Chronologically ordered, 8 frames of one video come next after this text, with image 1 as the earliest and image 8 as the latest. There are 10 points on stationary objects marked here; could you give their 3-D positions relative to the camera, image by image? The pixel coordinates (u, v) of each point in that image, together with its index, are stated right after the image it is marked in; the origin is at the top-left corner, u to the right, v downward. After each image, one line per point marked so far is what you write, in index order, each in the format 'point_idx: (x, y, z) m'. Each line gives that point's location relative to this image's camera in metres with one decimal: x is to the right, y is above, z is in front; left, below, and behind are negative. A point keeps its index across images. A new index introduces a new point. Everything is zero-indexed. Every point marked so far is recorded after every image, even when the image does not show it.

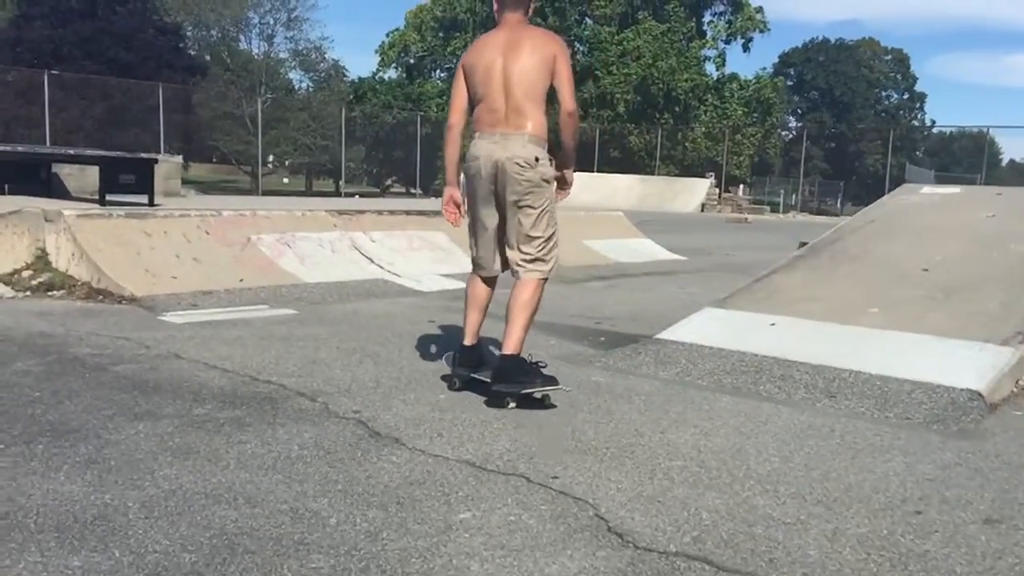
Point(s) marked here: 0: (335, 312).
0: (-1.3, -0.2, +7.4) m
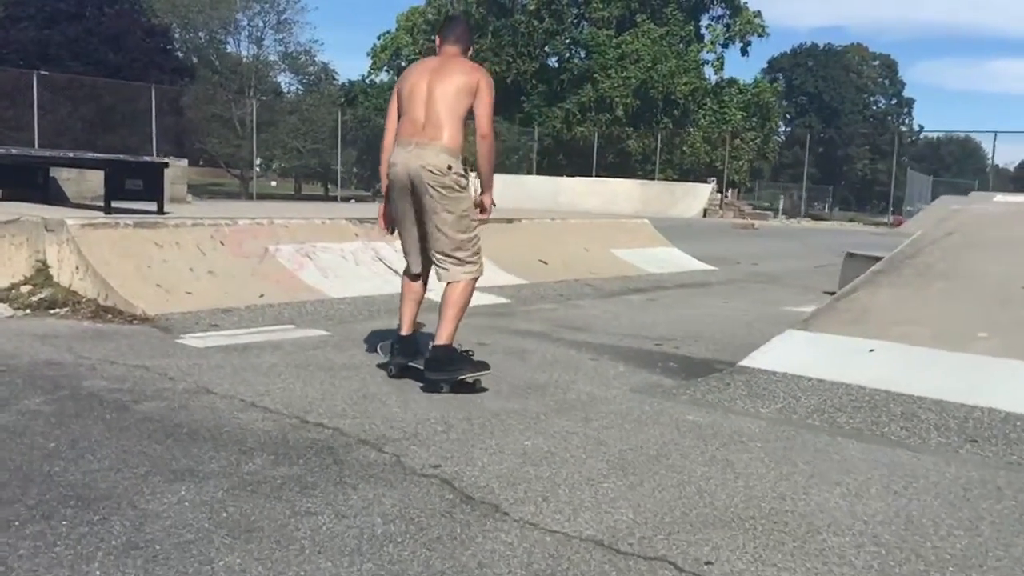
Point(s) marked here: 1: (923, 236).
0: (-1.0, -0.3, +6.7) m
1: (+3.1, +0.4, +7.5) m
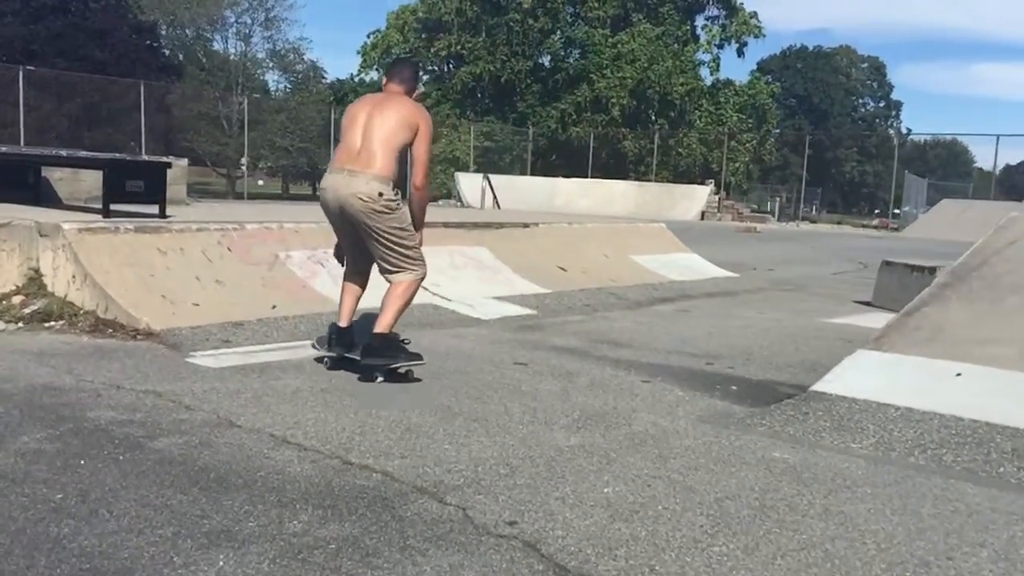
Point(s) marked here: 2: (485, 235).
0: (-0.7, -0.4, +6.1) m
1: (+3.4, +0.3, +7.0) m
2: (-0.2, +0.5, +10.0) m
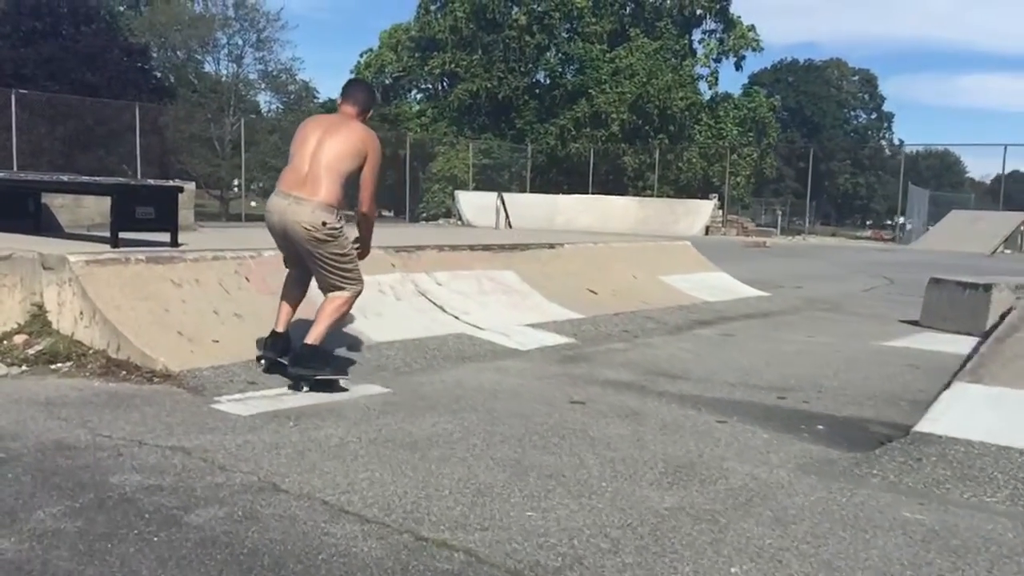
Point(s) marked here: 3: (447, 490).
0: (-0.4, -0.6, +5.6) m
1: (+3.7, +0.2, +6.5) m
2: (0.0, +0.3, +9.5) m
3: (-0.2, -0.7, +3.6) m
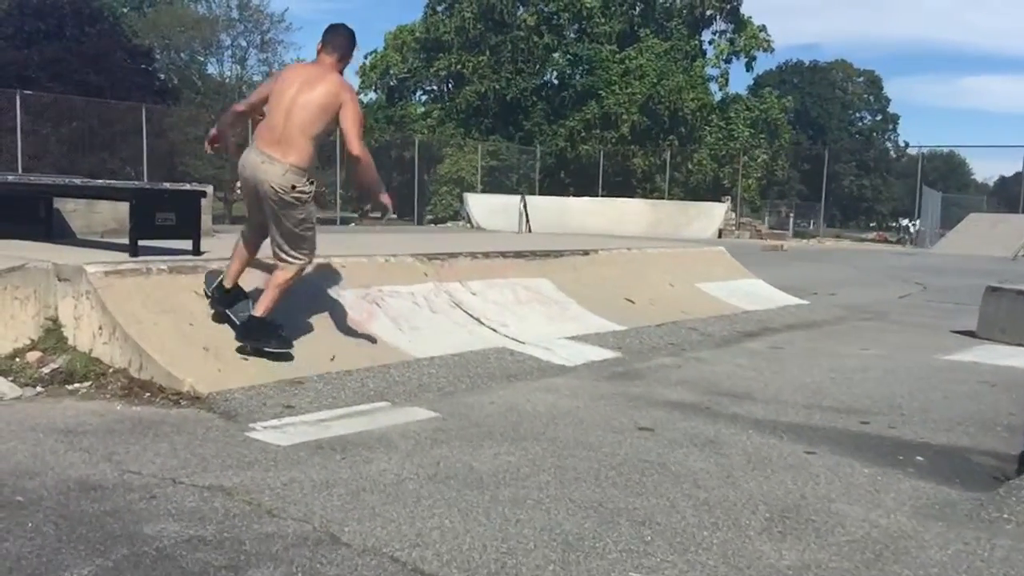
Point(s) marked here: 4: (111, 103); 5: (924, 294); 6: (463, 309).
0: (-0.1, -0.6, +5.1) m
1: (+4.0, +0.1, +6.0) m
2: (+0.3, +0.2, +9.0) m
3: (+0.1, -0.8, +3.1) m
4: (-7.7, +3.5, +18.5) m
5: (+5.7, -0.1, +13.6) m
6: (-0.4, -0.2, +7.5) m
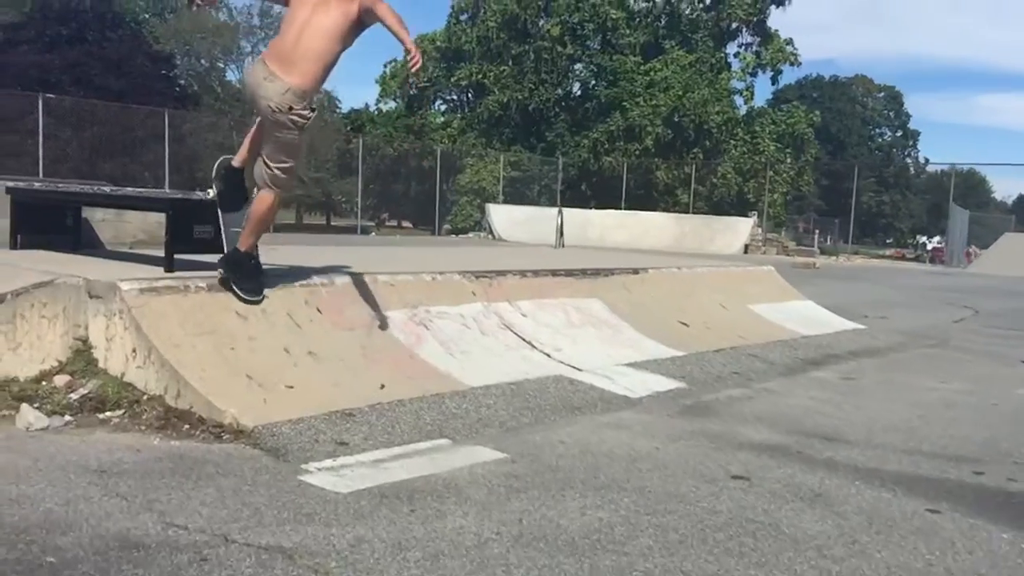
0: (+0.2, -0.8, +4.7) m
1: (+4.3, -0.1, +5.5) m
2: (+0.8, 0.0, +8.6) m
3: (+0.4, -0.9, +2.6) m
4: (-7.1, +3.4, +18.2) m
5: (+6.2, -0.4, +13.0) m
6: (0.0, -0.3, +7.0) m
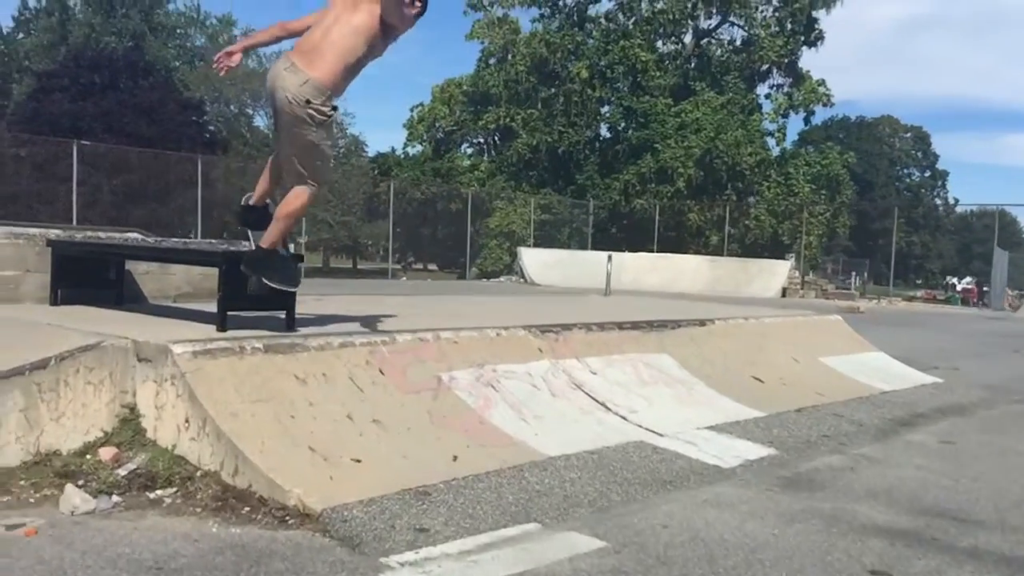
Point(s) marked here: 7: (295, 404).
0: (+0.6, -1.1, +4.1) m
1: (+4.8, -0.4, +4.9) m
2: (+1.3, -0.4, +8.0) m
3: (+0.8, -1.1, +2.1) m
4: (-6.3, +2.5, +18.0) m
5: (+6.8, -1.0, +12.4) m
6: (+0.5, -0.7, +6.5) m
7: (-1.1, -0.6, +4.9) m
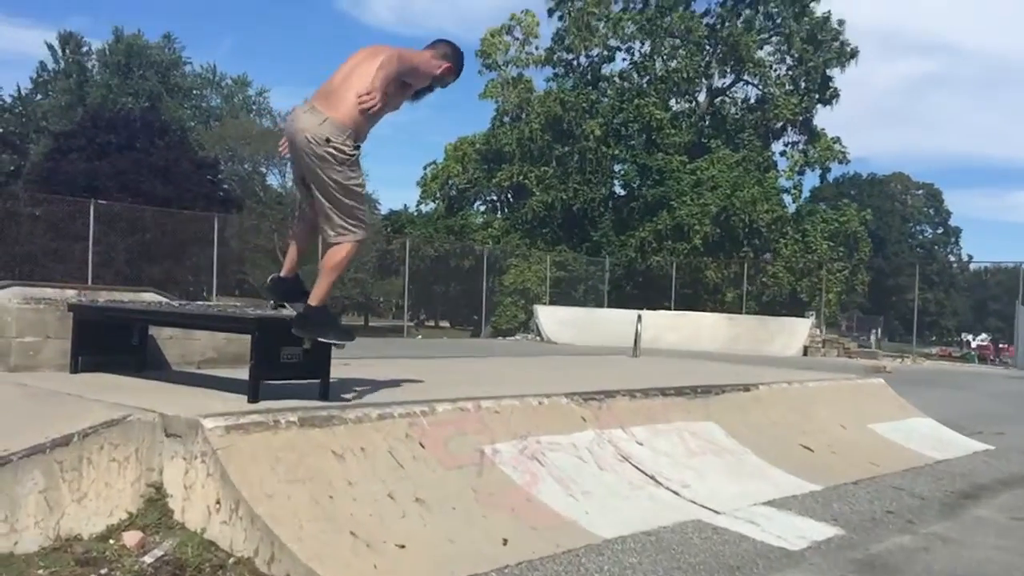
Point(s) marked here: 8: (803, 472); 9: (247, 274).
0: (+0.9, -1.3, +3.7) m
1: (+5.0, -0.7, +4.5) m
2: (+1.6, -0.9, +7.7) m
3: (+1.0, -1.3, +1.7) m
4: (-5.9, +1.4, +17.9) m
5: (+7.2, -1.8, +11.9) m
6: (+0.8, -1.1, +6.1) m
7: (-0.8, -0.9, +4.5) m
8: (+2.1, -1.3, +7.0) m
9: (-5.0, +0.2, +18.6) m
